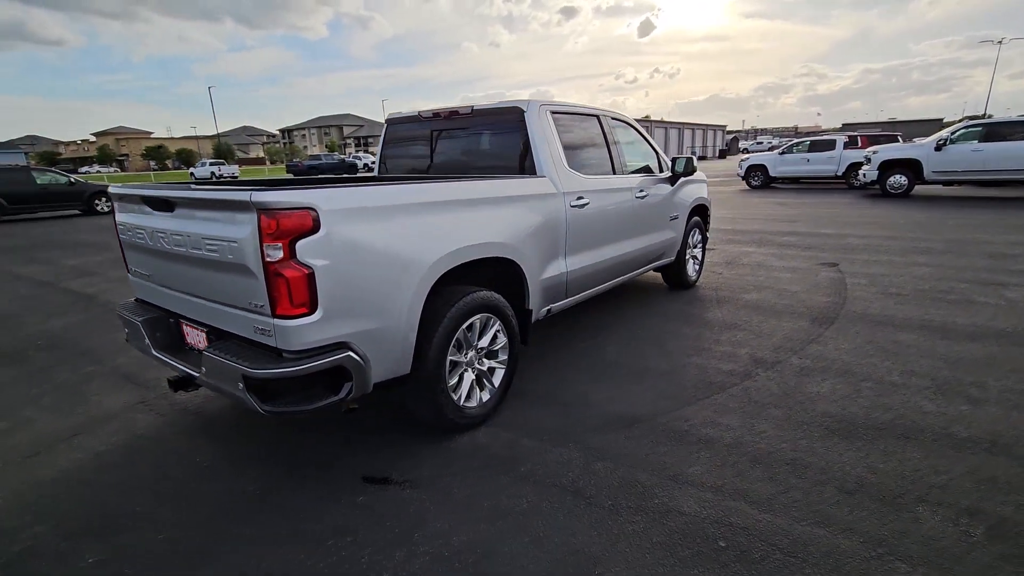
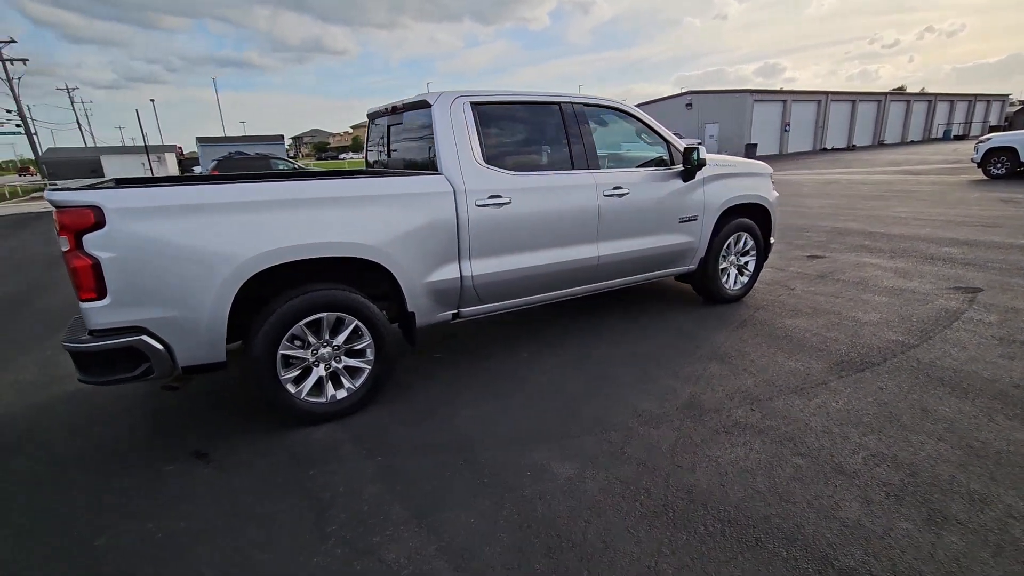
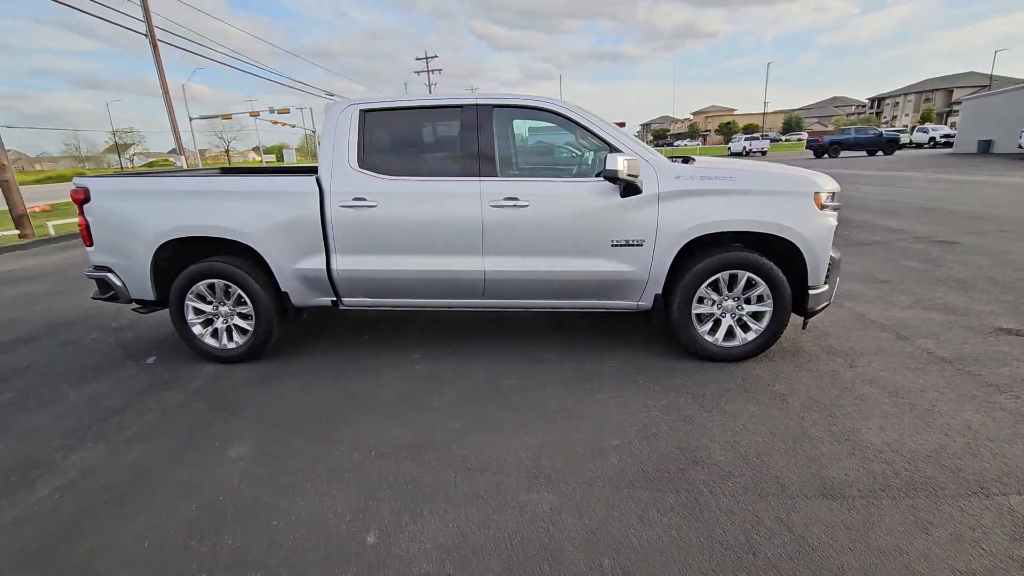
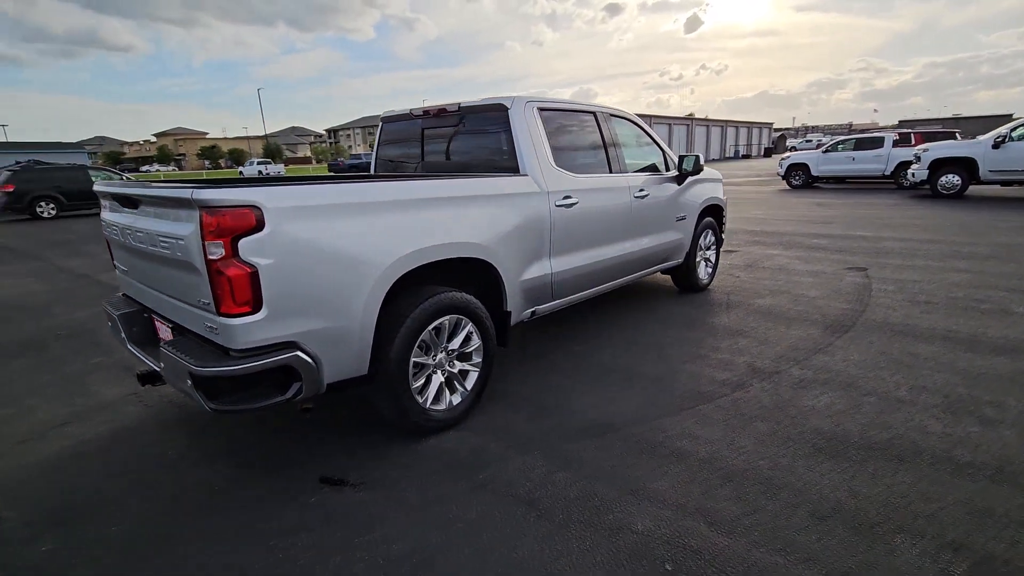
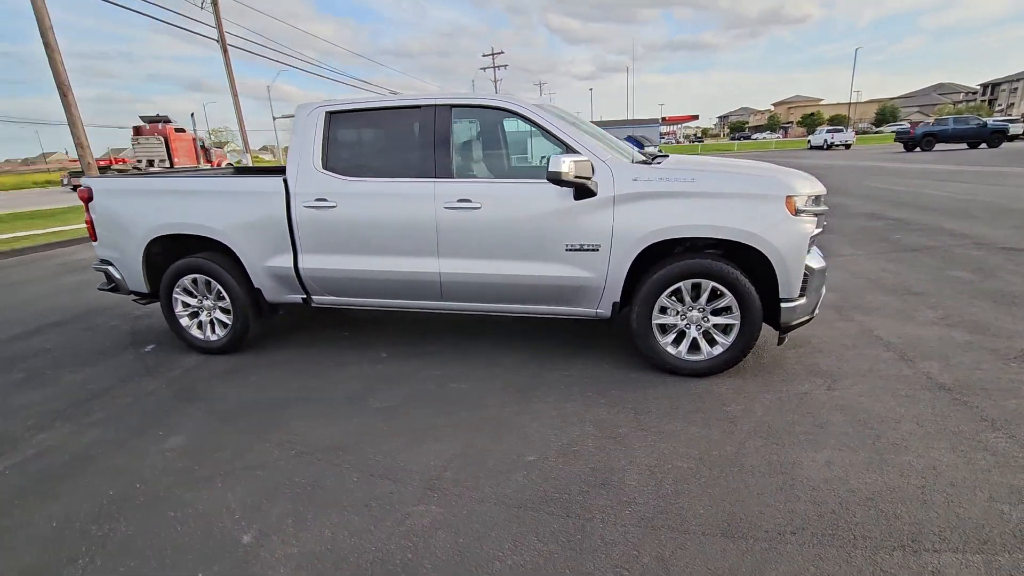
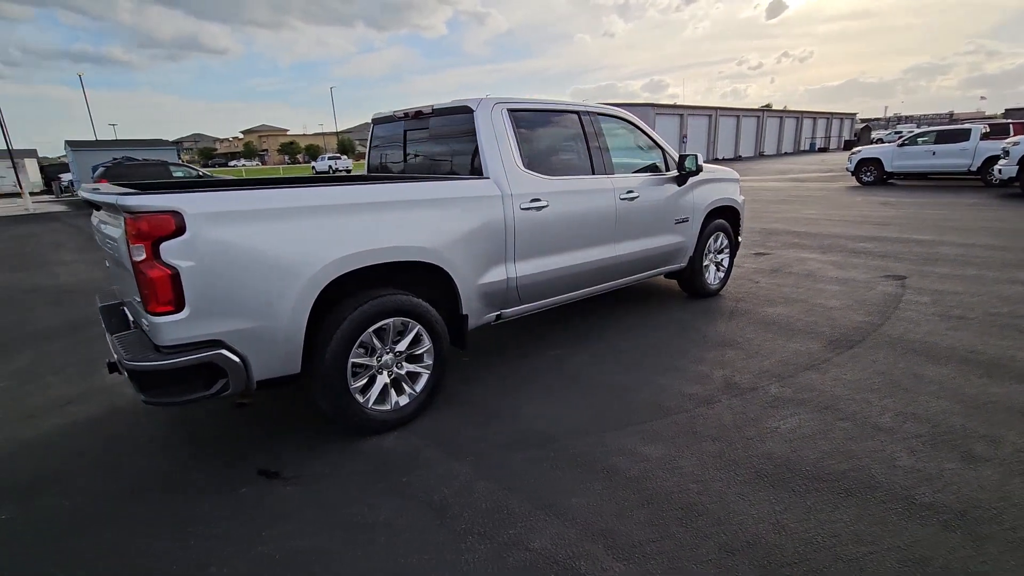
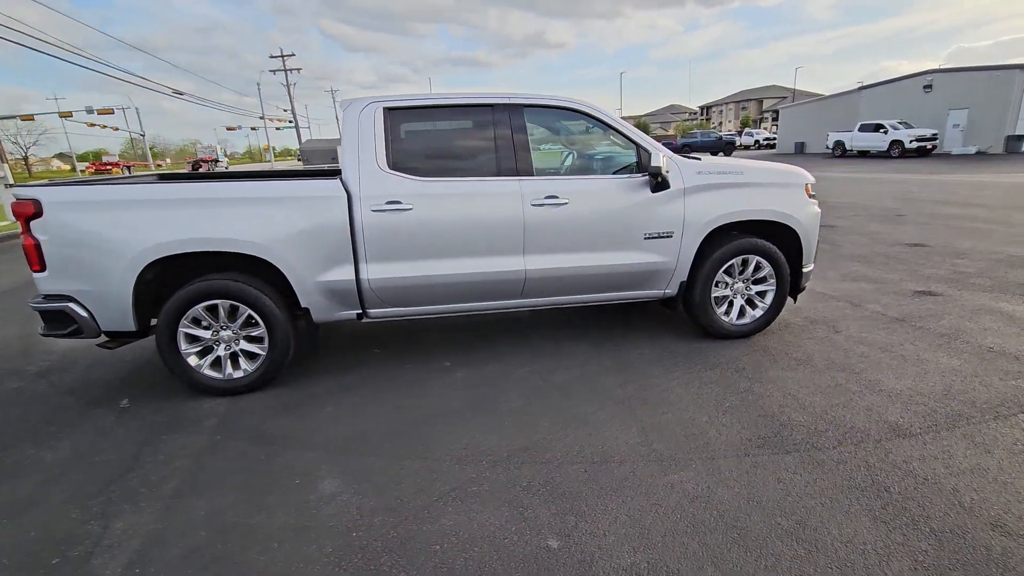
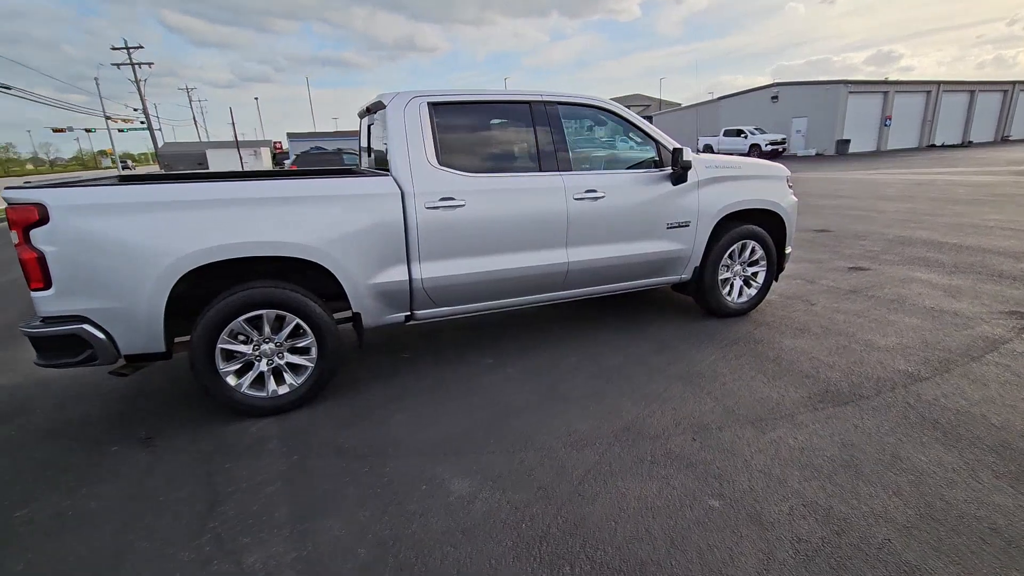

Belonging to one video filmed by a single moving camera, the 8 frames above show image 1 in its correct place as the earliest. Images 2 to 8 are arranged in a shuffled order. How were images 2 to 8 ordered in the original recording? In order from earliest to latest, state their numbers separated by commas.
4, 6, 2, 8, 7, 3, 5
